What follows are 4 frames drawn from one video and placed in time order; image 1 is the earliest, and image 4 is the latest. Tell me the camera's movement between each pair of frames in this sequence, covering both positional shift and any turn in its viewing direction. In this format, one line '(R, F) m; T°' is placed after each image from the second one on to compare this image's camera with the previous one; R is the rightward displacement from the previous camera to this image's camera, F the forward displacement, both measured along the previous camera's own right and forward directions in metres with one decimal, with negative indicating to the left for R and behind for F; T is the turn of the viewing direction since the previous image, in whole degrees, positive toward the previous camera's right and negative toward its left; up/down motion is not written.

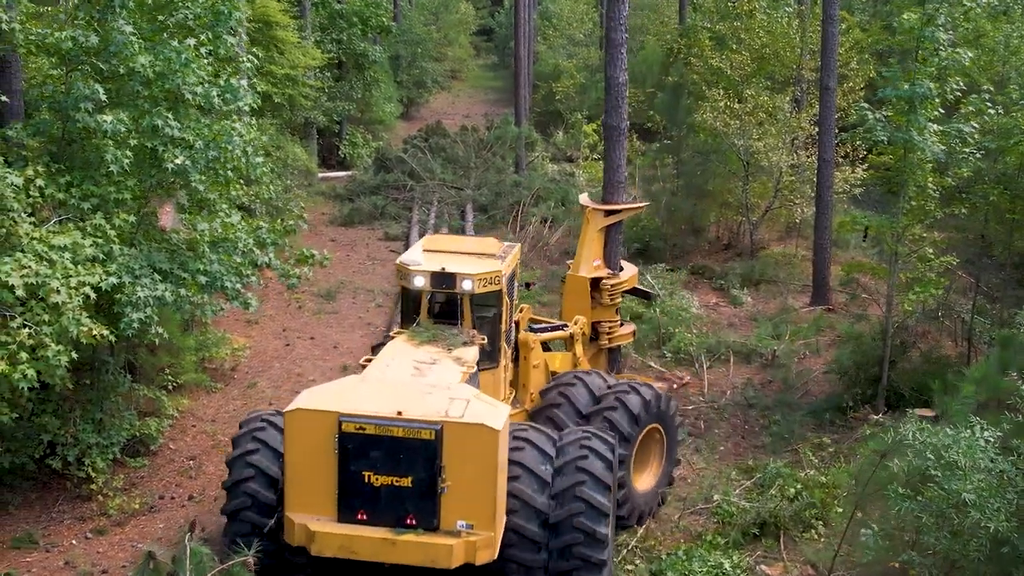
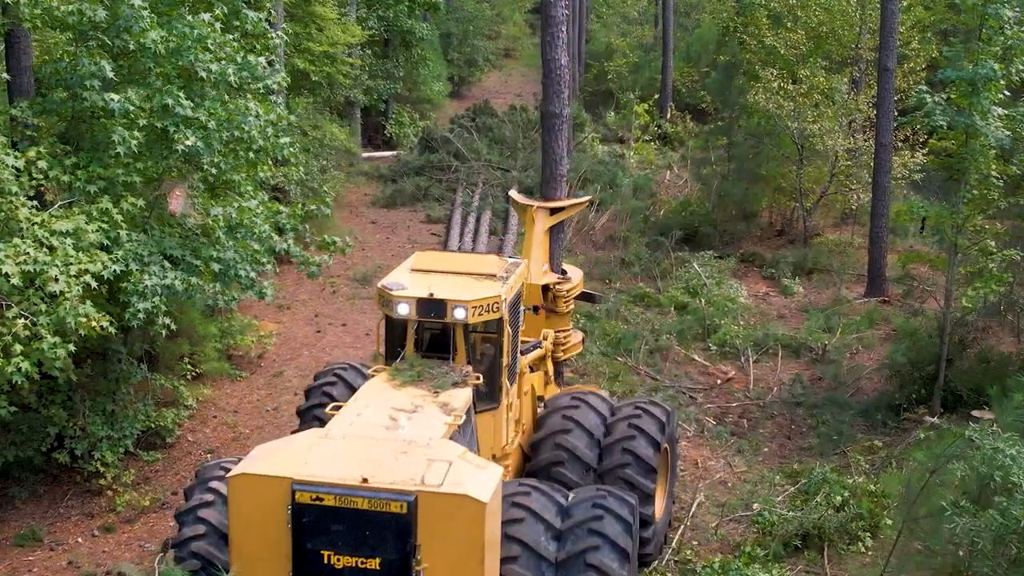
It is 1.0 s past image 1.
(+0.2, +0.5) m; -2°
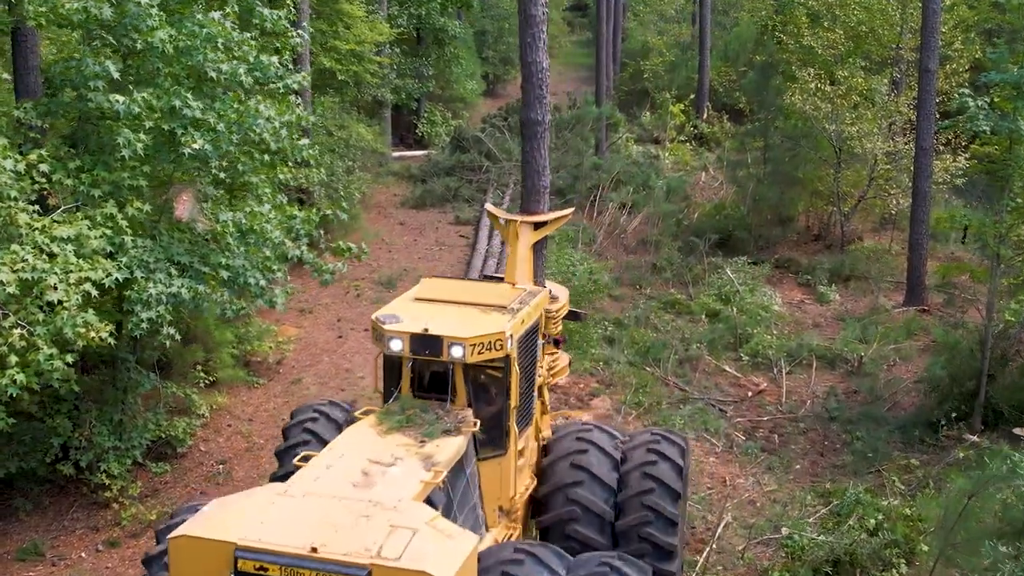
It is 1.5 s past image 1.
(+0.1, +0.3) m; -2°
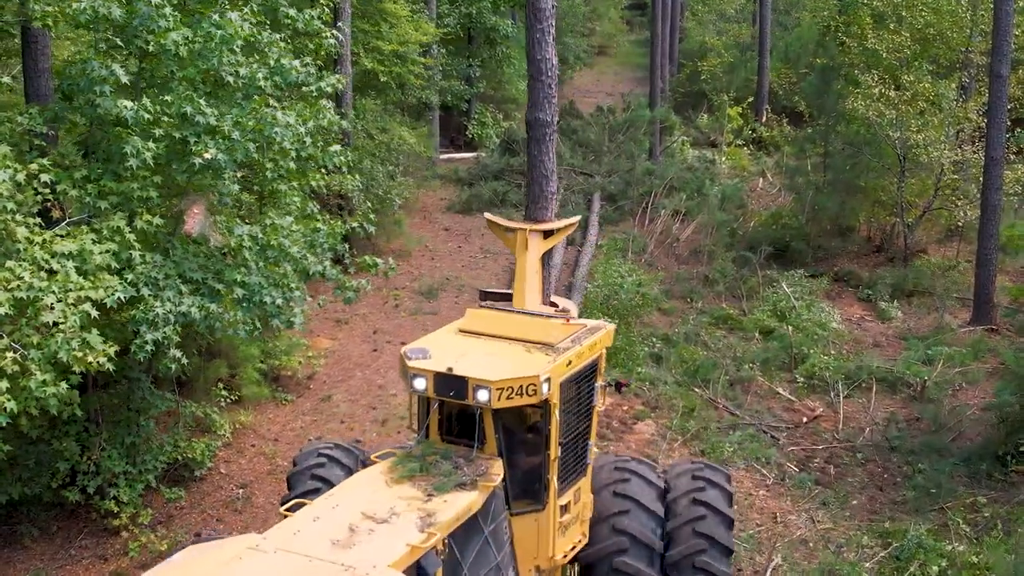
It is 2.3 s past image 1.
(+0.1, +0.5) m; -2°
